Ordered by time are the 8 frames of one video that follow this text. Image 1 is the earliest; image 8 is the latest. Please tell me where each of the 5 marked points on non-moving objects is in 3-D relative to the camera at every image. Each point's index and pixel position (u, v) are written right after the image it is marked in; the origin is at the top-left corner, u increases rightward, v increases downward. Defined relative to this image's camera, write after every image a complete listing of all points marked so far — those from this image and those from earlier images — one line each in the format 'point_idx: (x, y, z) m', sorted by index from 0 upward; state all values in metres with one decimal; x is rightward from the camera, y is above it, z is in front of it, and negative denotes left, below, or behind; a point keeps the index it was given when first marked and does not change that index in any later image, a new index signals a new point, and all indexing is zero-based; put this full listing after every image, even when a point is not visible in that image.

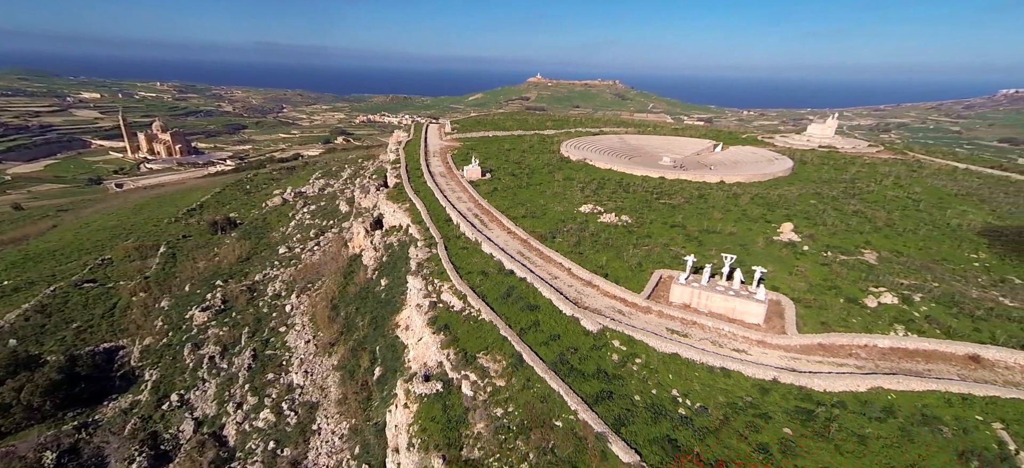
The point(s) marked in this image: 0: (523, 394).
0: (+0.4, -4.8, +14.1) m
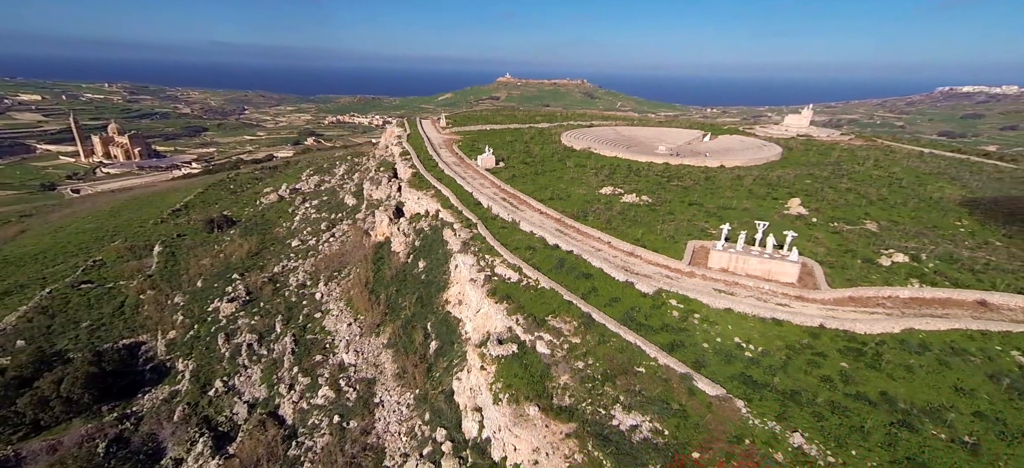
0: (+3.0, -3.7, +15.3) m
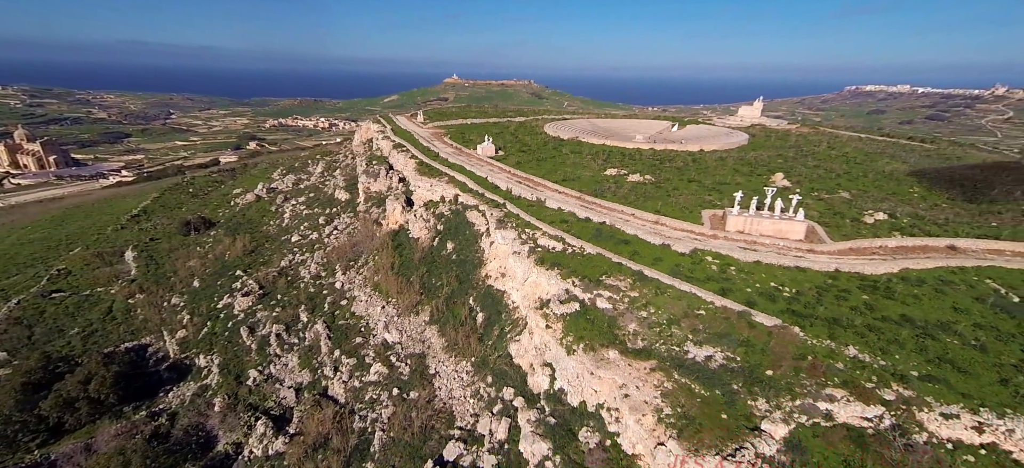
0: (+5.5, -2.3, +17.2) m
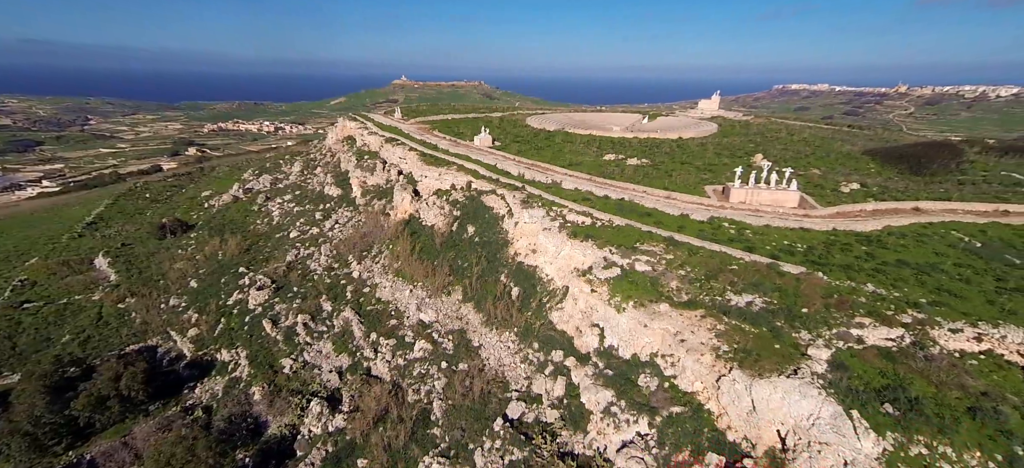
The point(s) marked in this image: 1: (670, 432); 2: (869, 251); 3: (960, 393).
0: (+7.5, -1.0, +19.2) m
1: (+5.2, -6.5, +15.3) m
2: (+14.5, -0.7, +18.9) m
3: (+12.4, -4.3, +12.8) m
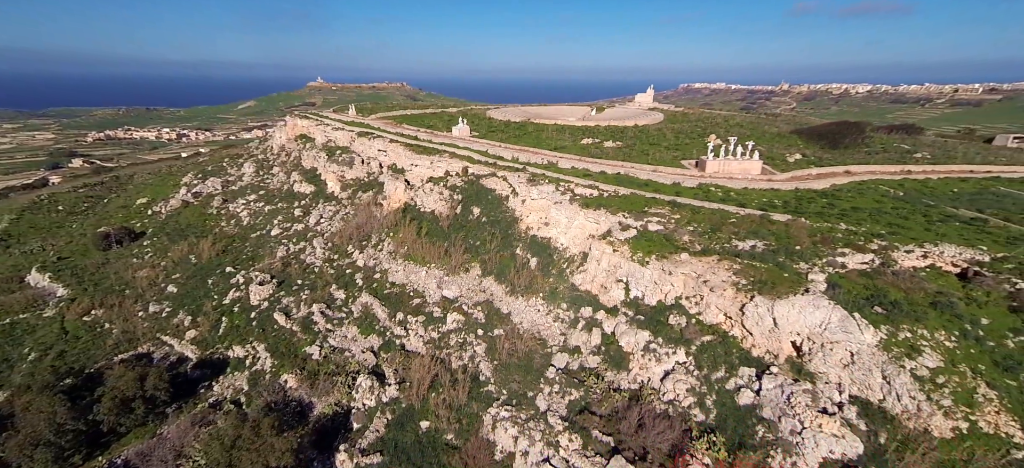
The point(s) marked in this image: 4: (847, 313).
0: (+8.9, +0.9, +22.4) m
1: (+7.6, -4.8, +18.2) m
2: (+15.8, +1.6, +23.2) m
3: (+15.0, -2.1, +16.8) m
4: (+11.8, -2.8, +16.2) m
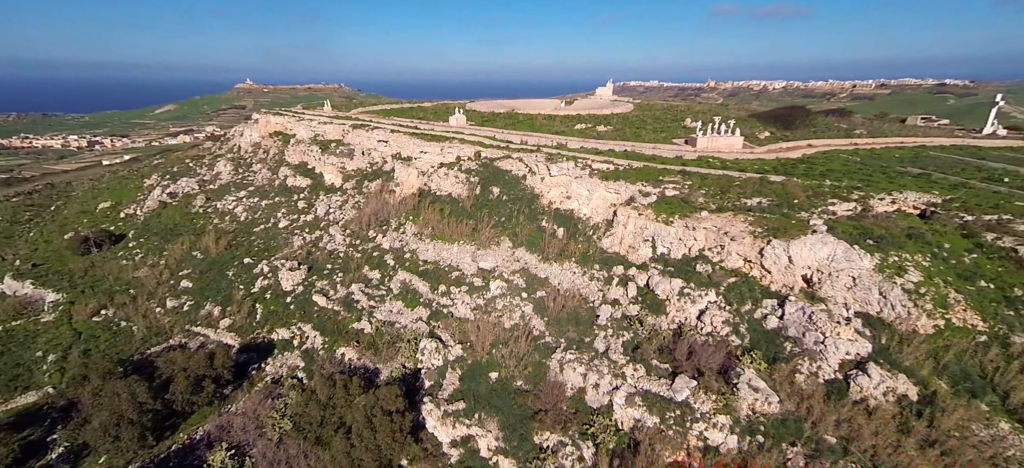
0: (+10.8, +2.9, +25.9) m
1: (+10.3, -2.8, +21.6) m
2: (+17.5, +4.0, +27.5) m
3: (+17.6, +0.3, +21.1) m
4: (+14.6, -0.5, +20.1) m
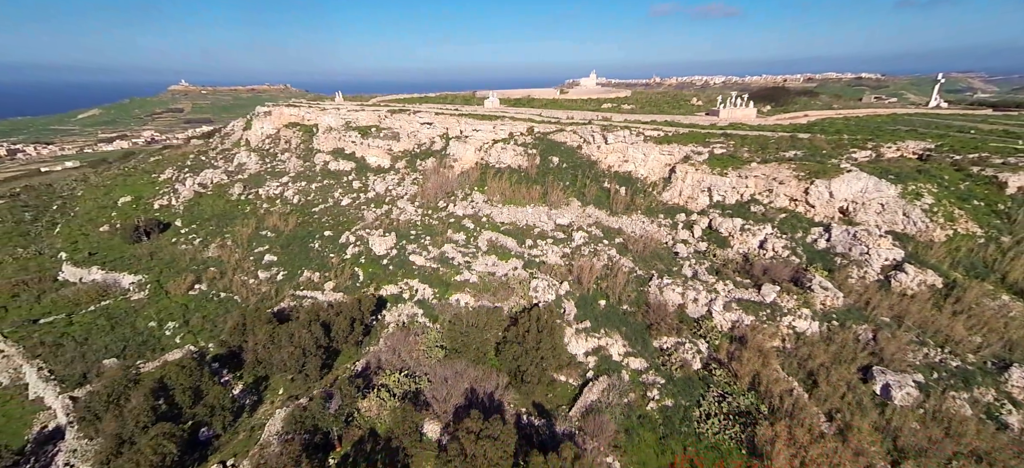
0: (+15.6, +6.2, +31.0) m
1: (+15.7, +0.5, +26.6) m
2: (+22.0, +7.6, +33.2) m
3: (+23.0, +3.9, +26.9) m
4: (+20.1, +2.9, +25.6) m
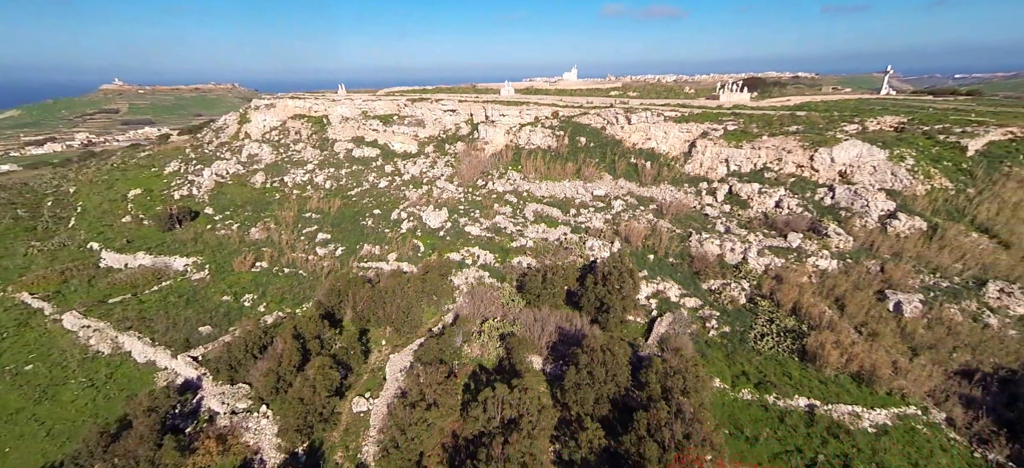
0: (+18.5, +8.8, +35.7) m
1: (+19.2, +3.2, +31.4) m
2: (+24.7, +10.5, +38.5) m
3: (+26.3, +6.8, +32.3) m
4: (+23.6, +5.7, +30.7) m
